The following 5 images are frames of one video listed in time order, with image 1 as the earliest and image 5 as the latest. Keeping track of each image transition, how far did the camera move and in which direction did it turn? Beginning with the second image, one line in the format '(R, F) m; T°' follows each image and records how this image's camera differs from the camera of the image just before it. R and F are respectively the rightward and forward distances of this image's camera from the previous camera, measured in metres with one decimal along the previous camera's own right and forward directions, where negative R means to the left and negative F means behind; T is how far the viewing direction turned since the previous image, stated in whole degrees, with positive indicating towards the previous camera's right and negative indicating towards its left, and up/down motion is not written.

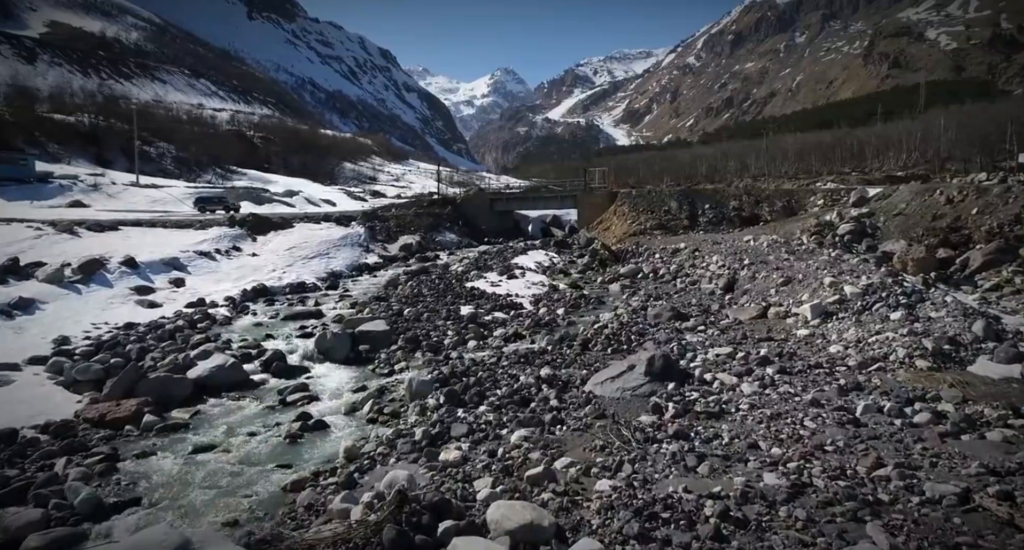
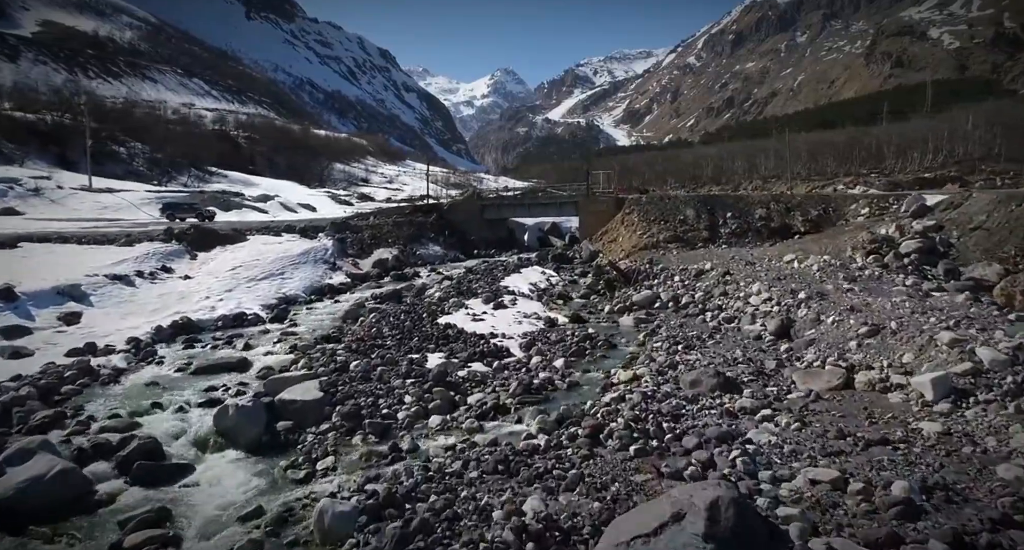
(+0.4, +4.4) m; 0°
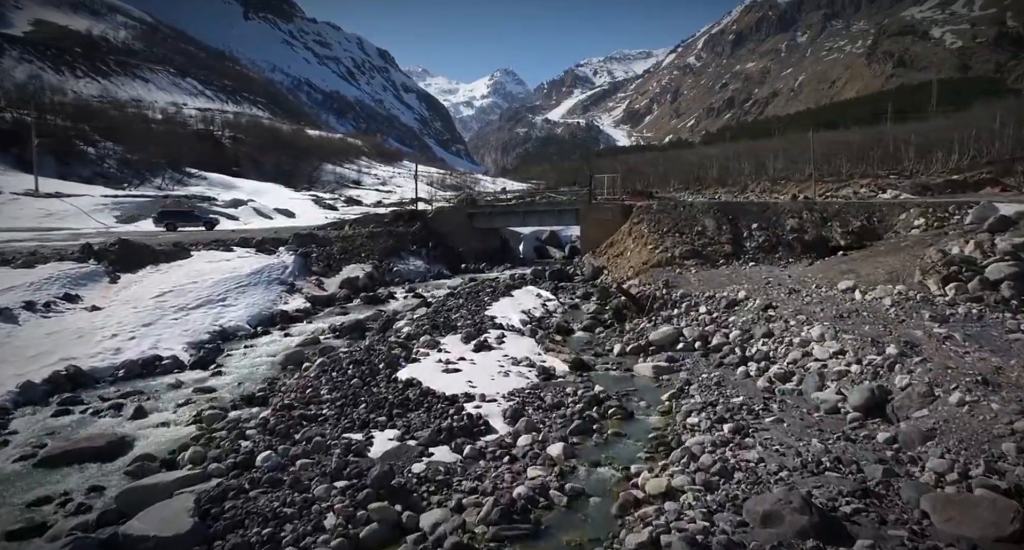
(+0.3, +4.0) m; 0°
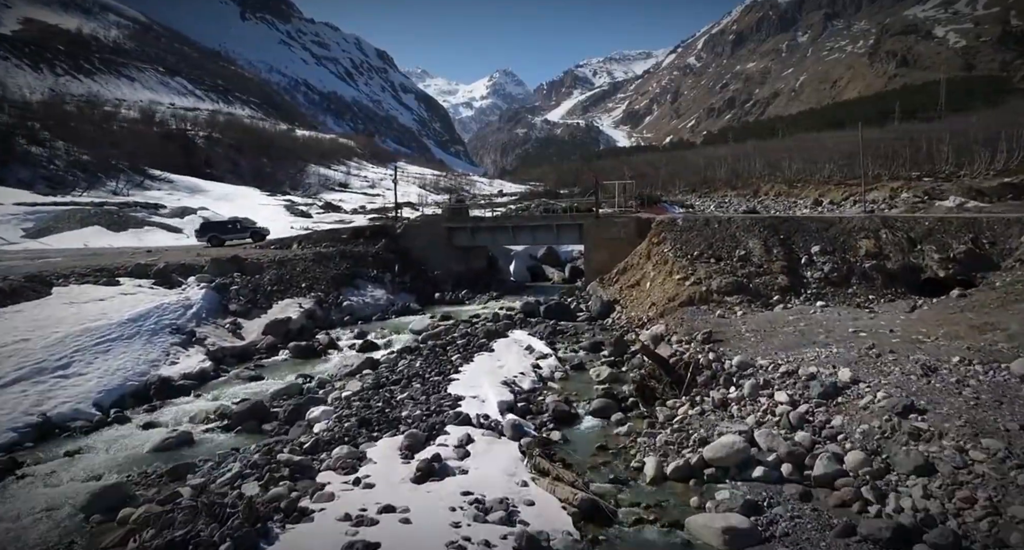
(+0.5, +6.2) m; 0°
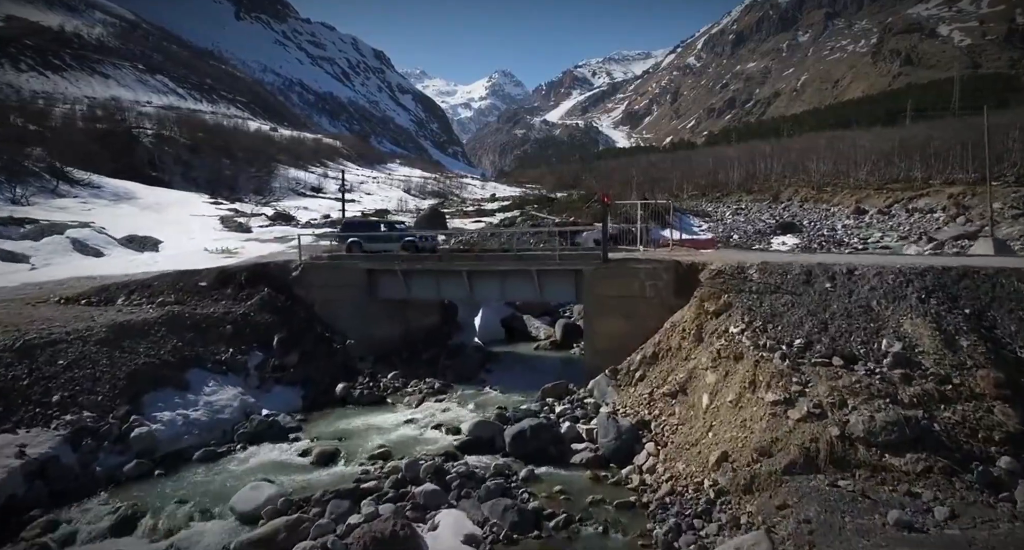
(+1.0, +9.8) m; 0°
